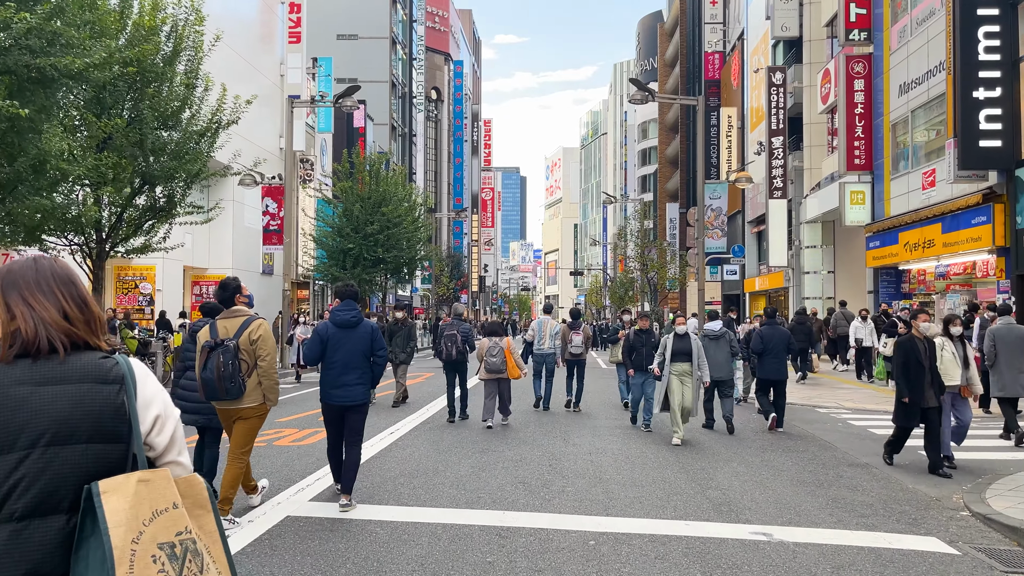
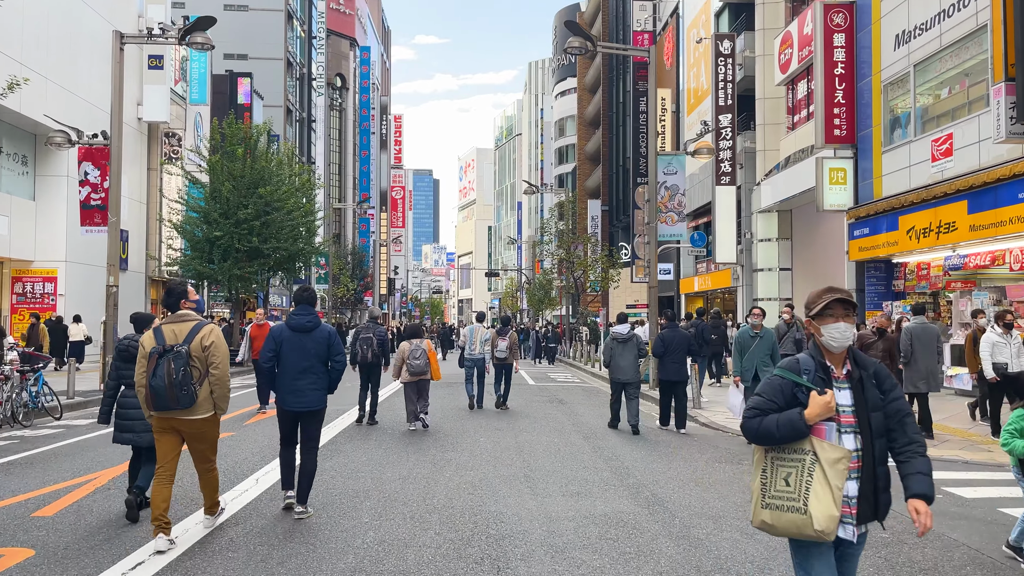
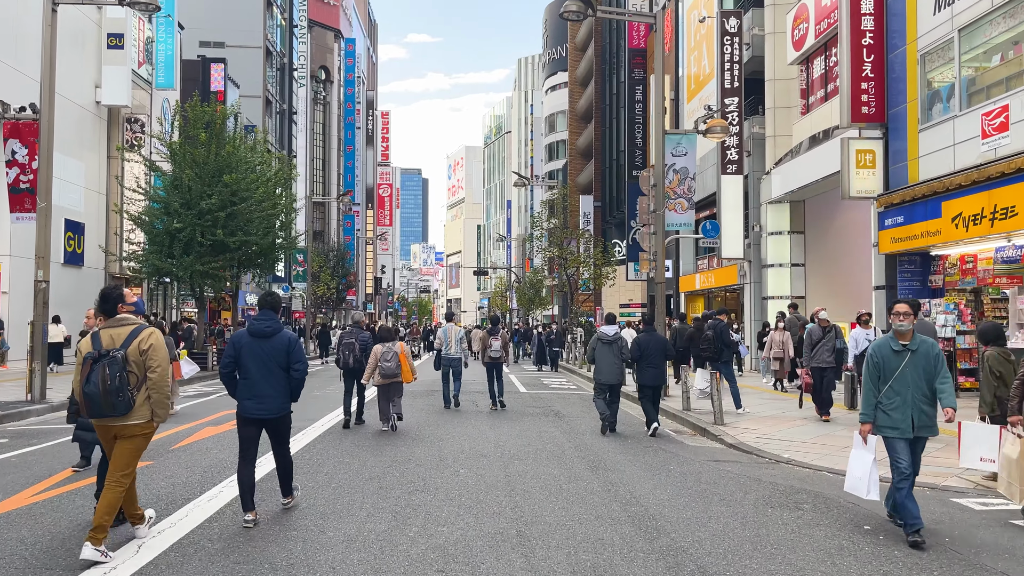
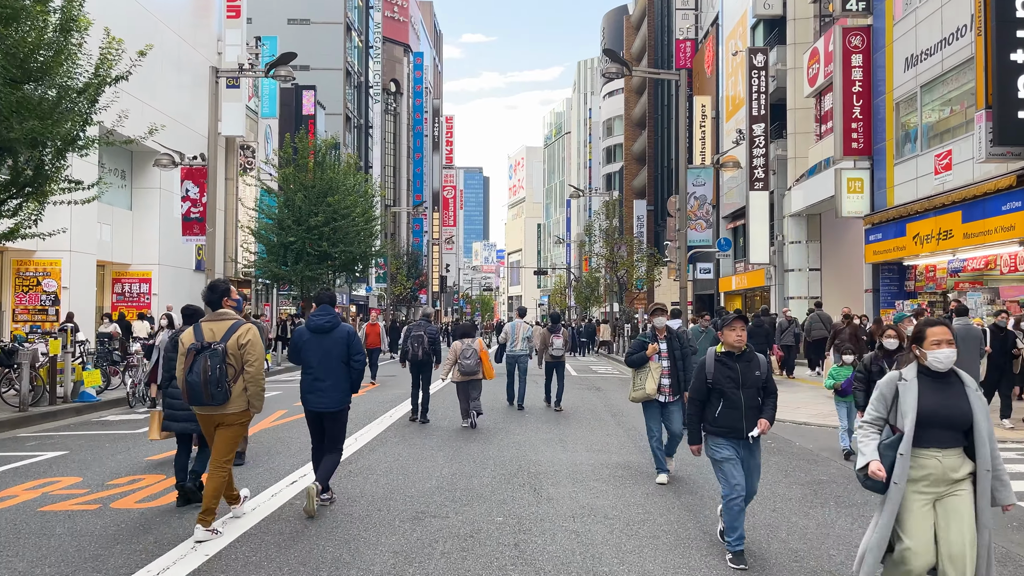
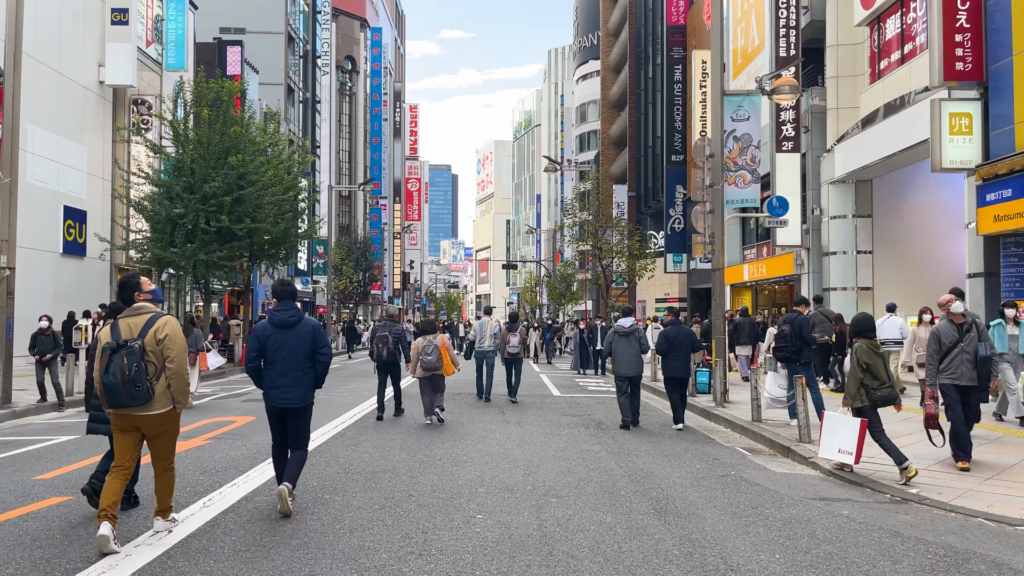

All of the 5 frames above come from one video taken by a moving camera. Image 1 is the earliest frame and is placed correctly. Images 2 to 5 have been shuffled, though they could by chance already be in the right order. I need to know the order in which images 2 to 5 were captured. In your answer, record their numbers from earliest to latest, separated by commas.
4, 2, 3, 5
